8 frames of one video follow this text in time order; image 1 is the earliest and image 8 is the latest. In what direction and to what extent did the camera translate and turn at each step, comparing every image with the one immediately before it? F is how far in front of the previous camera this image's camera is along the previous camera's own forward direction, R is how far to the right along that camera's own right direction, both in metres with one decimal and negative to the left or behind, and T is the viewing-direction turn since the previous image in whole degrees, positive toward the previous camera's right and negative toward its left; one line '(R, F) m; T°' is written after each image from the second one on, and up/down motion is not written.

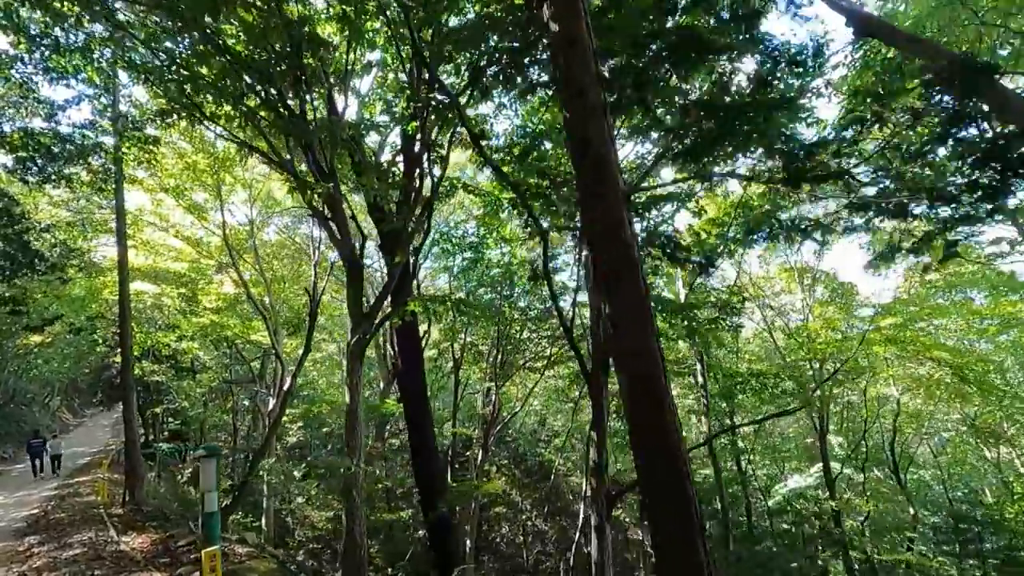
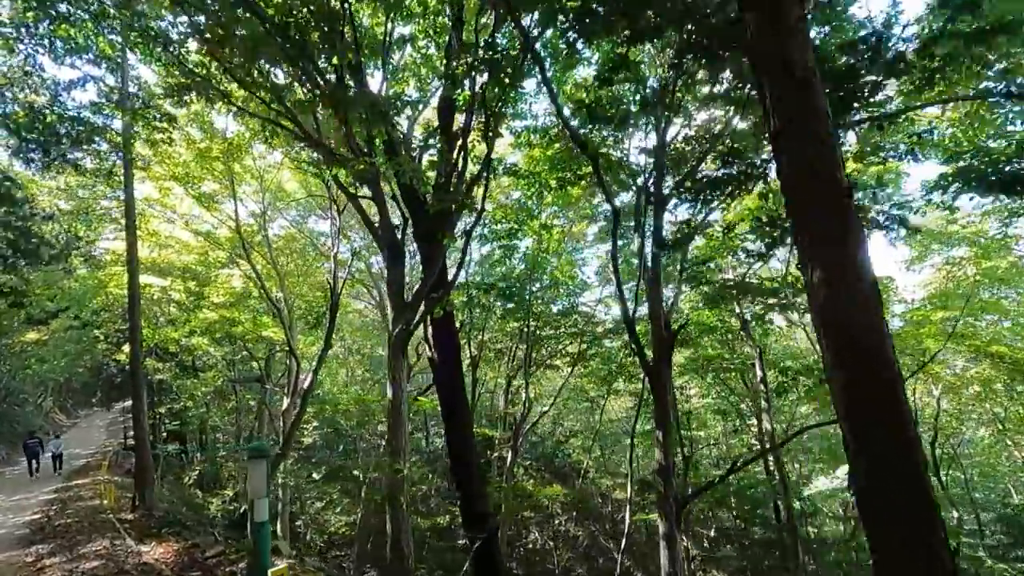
(-0.7, +0.6) m; +1°
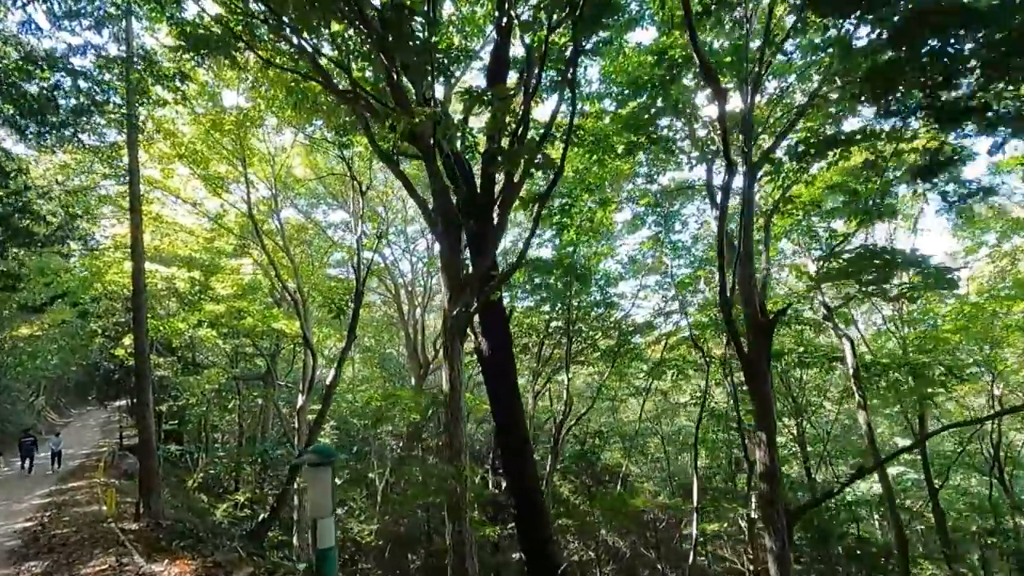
(-0.8, +1.0) m; 0°
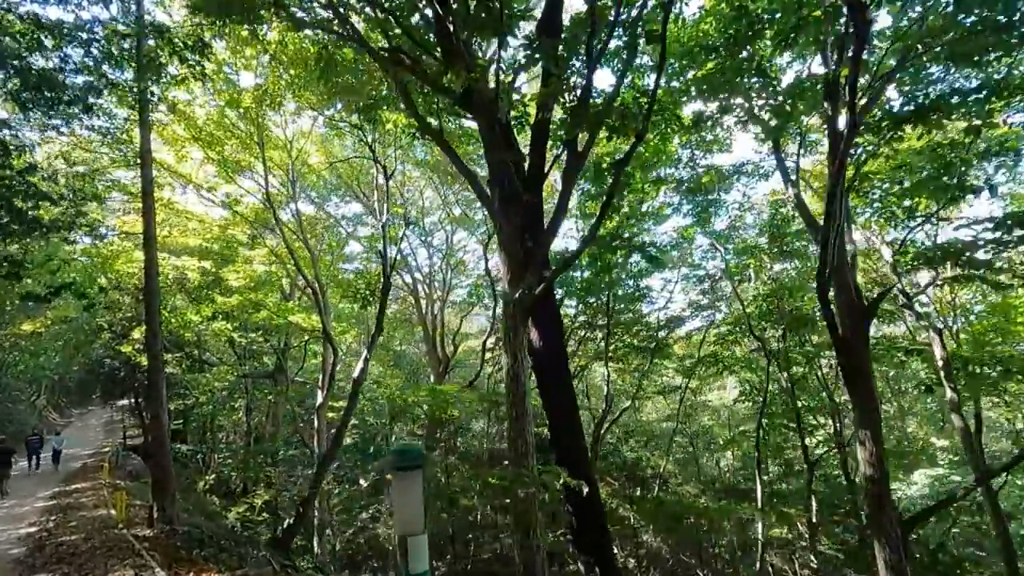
(-0.6, +0.7) m; 0°
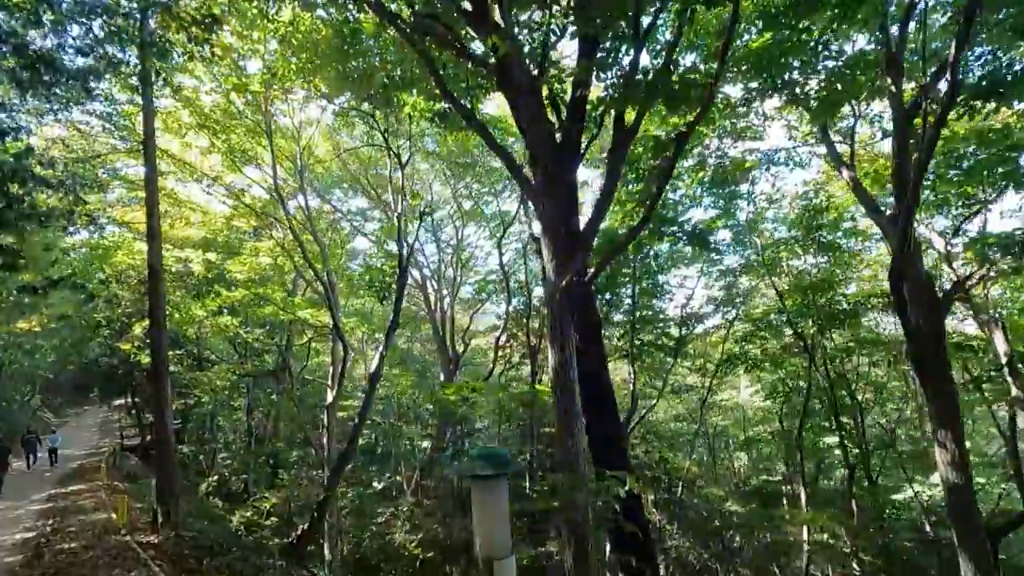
(-0.4, +0.4) m; 0°
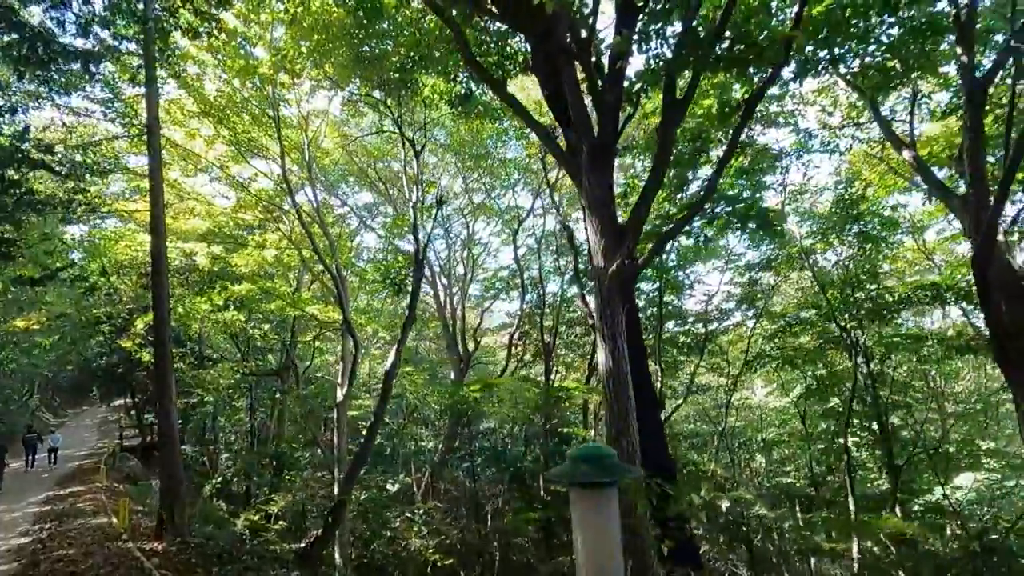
(-0.4, +0.4) m; 0°
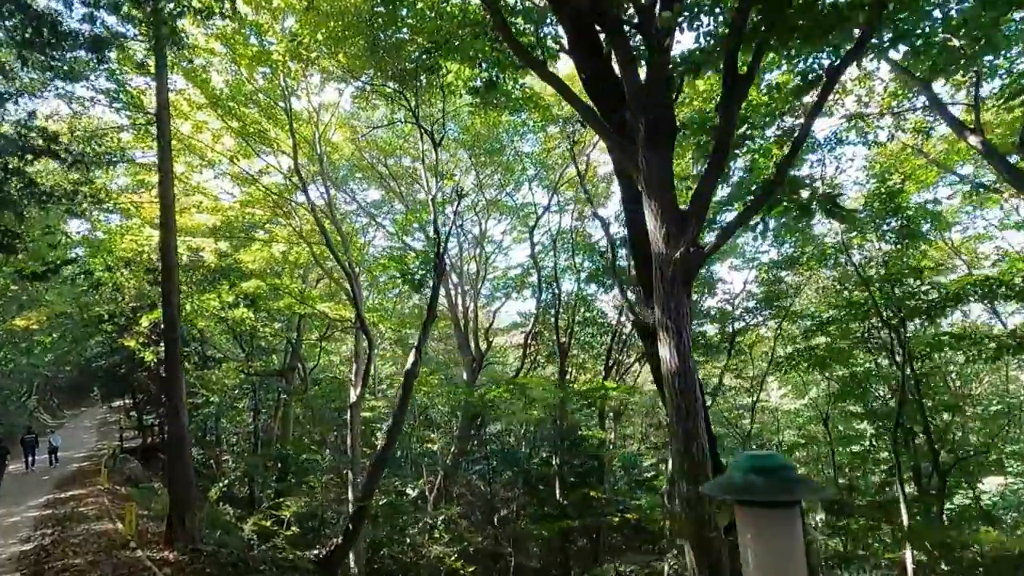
(-0.4, +0.4) m; 0°
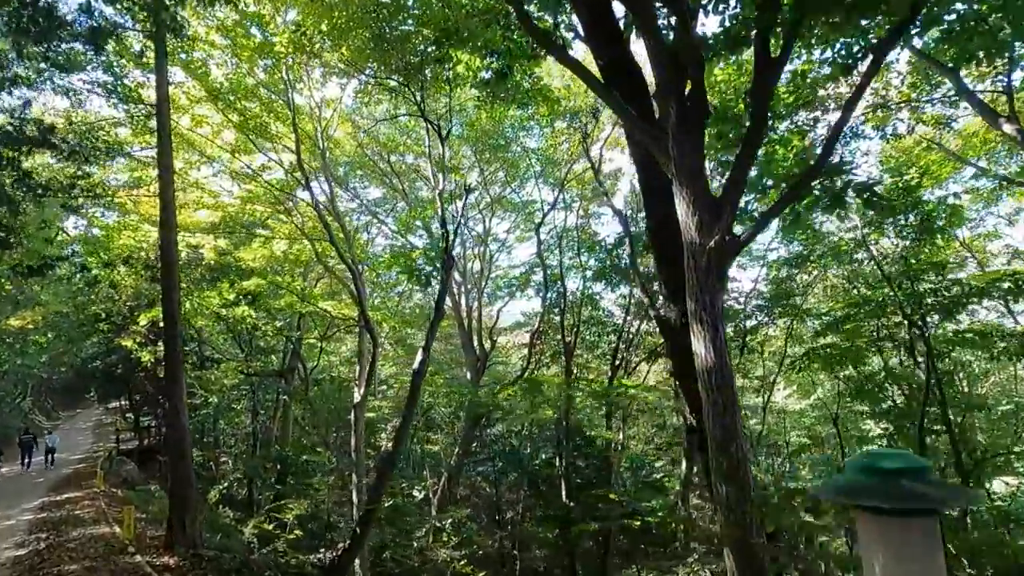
(-0.2, +0.2) m; 0°
